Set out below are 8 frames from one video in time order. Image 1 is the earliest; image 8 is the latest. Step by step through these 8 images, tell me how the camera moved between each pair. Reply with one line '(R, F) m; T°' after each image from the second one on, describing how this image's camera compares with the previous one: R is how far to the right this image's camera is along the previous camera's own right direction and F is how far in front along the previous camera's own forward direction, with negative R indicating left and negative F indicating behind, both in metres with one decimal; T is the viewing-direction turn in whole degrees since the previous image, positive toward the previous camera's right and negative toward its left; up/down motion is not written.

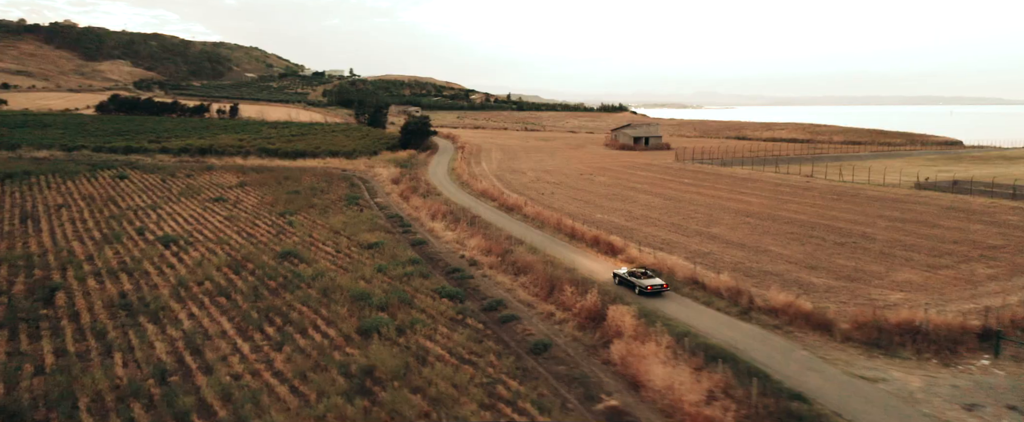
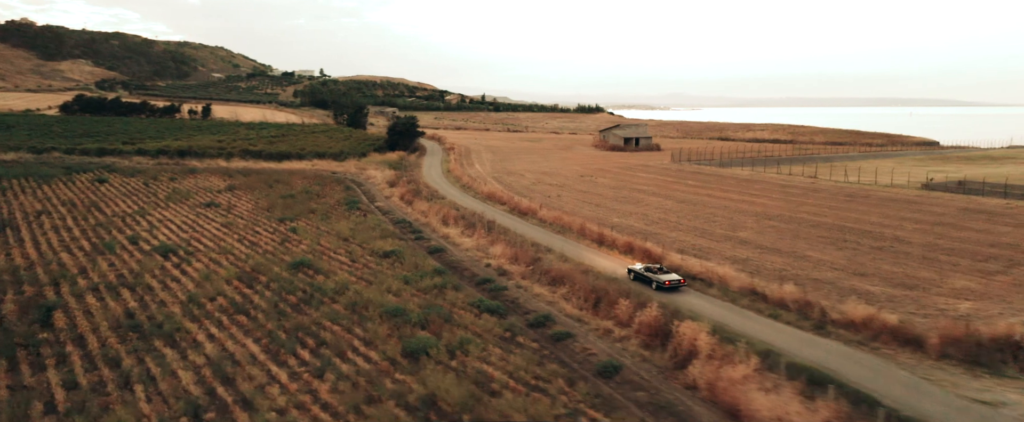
(-1.9, +1.5) m; +2°
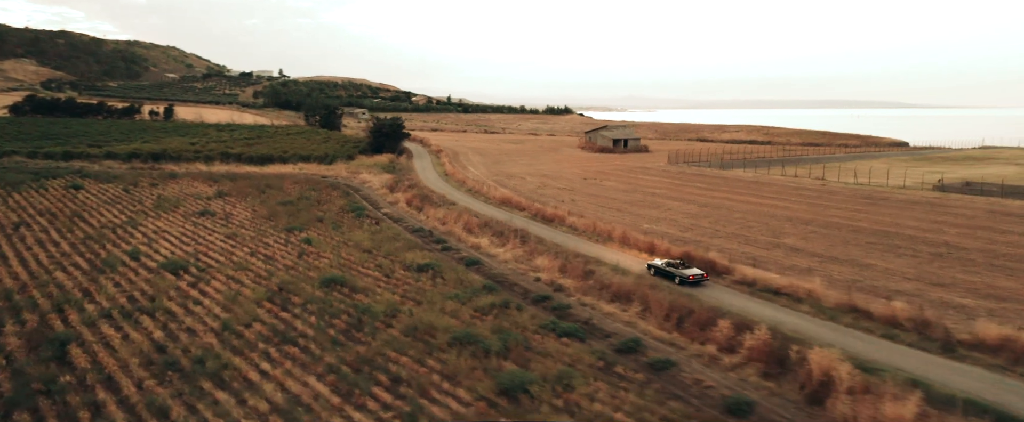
(-2.8, +1.9) m; +3°
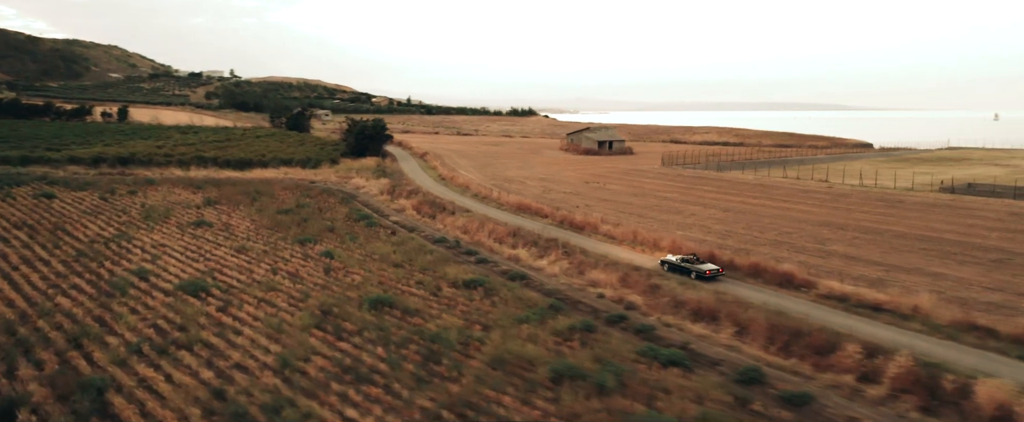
(-3.0, +1.9) m; +3°
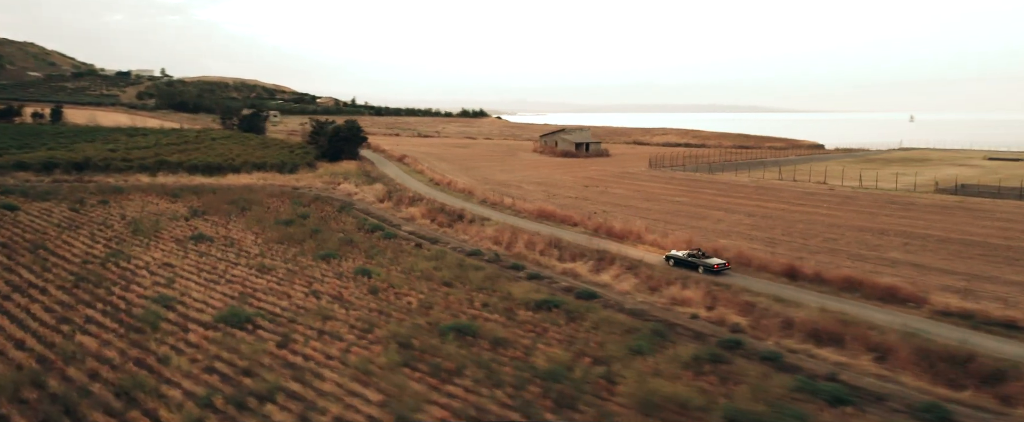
(-3.7, +2.2) m; +5°
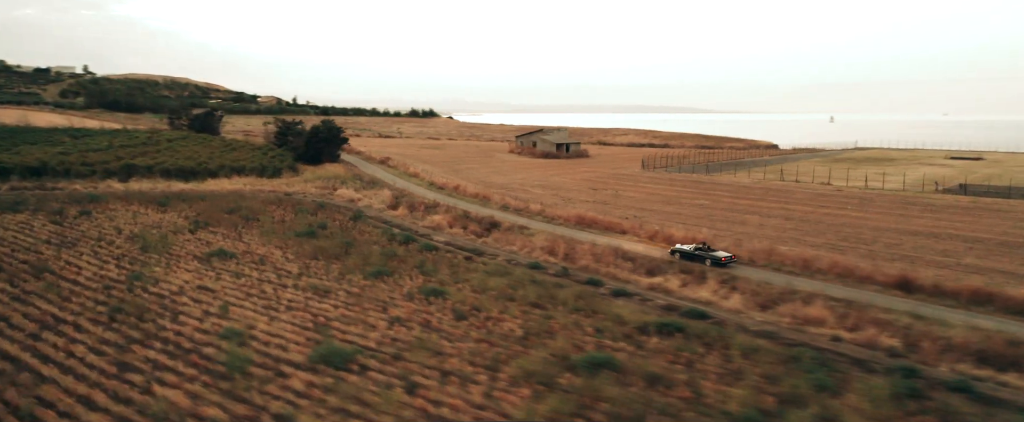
(-4.3, +2.3) m; +5°
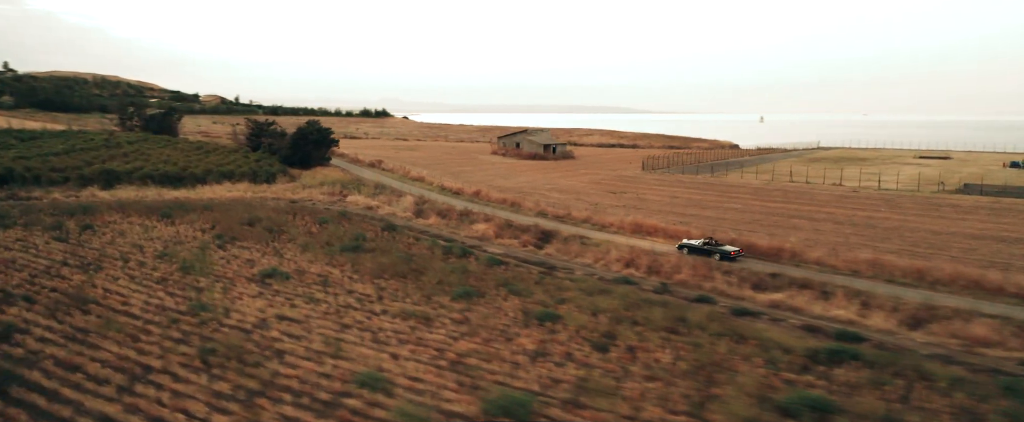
(-4.7, +2.2) m; +4°
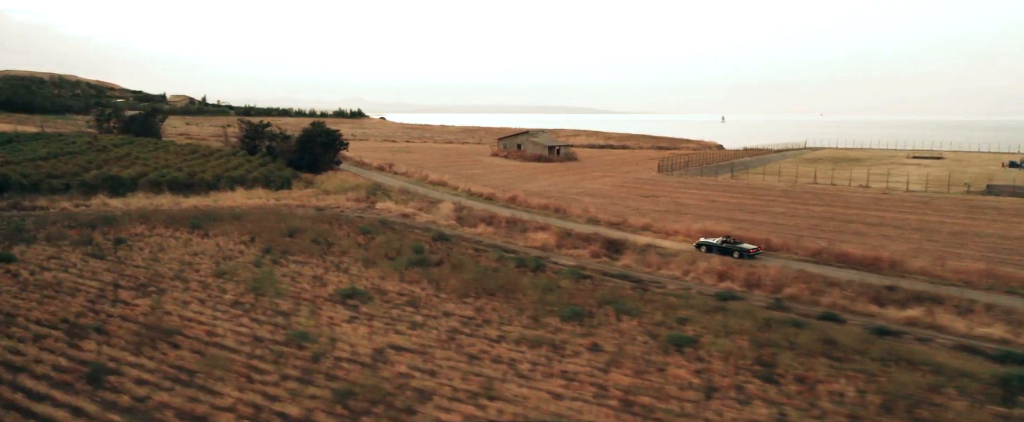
(-4.0, +1.8) m; +2°
